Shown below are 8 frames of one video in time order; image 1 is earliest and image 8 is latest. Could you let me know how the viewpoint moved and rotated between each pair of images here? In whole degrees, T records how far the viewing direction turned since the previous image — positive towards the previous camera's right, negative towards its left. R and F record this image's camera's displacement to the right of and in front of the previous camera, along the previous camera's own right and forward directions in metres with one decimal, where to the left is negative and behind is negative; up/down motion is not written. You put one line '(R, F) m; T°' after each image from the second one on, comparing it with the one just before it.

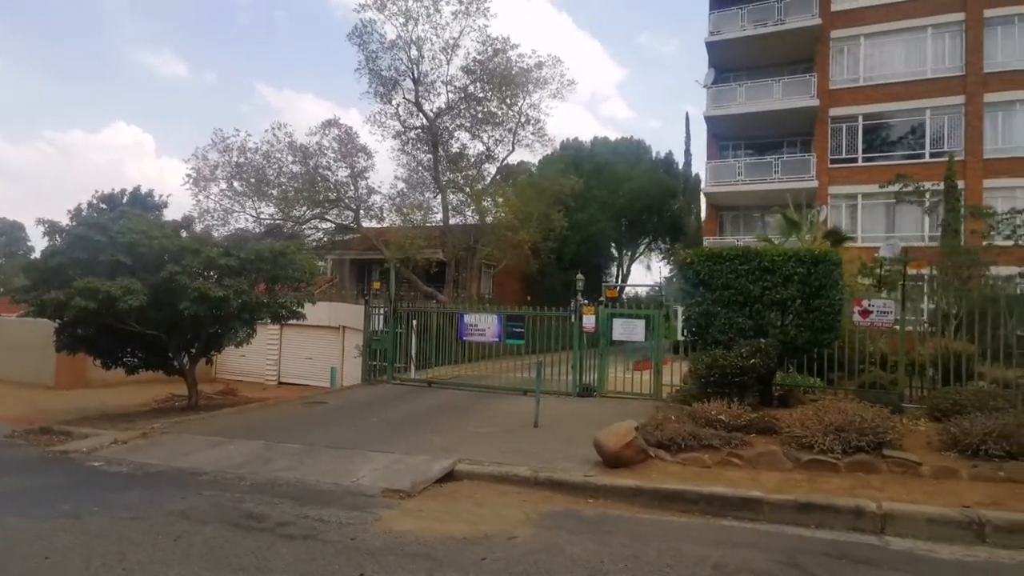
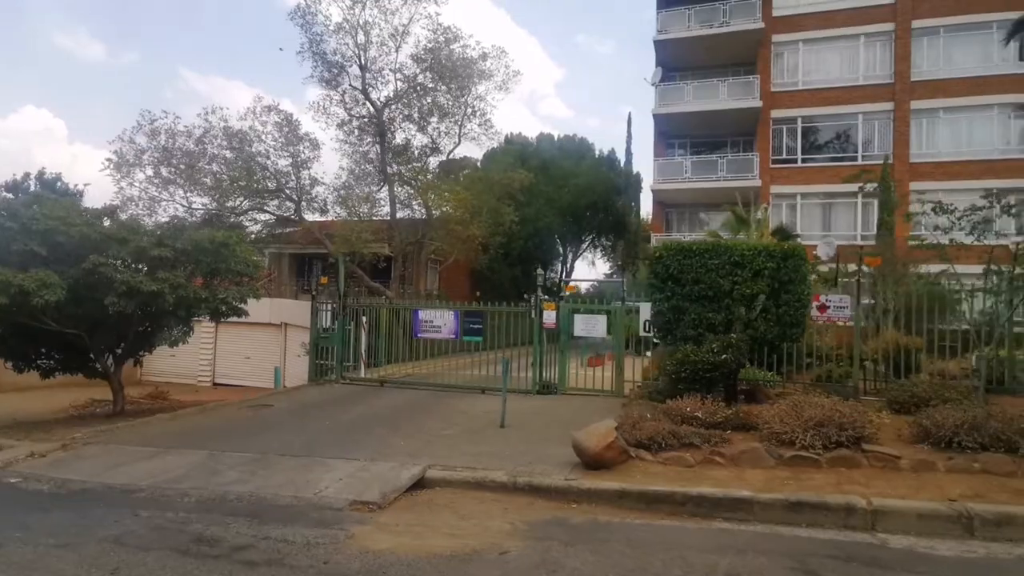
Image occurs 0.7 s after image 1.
(-0.6, +0.7) m; +5°
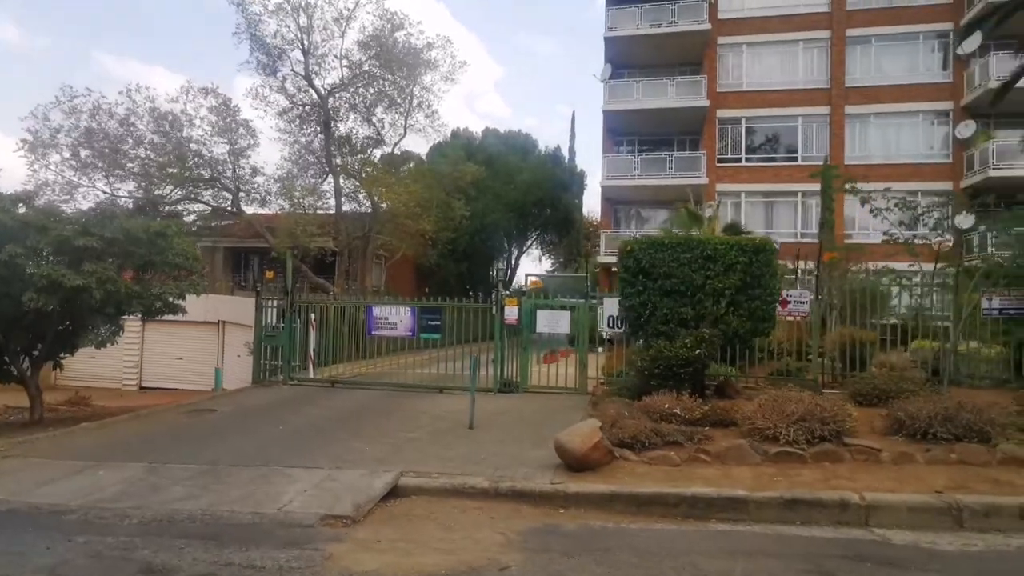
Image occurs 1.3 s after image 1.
(-0.6, +0.7) m; +5°
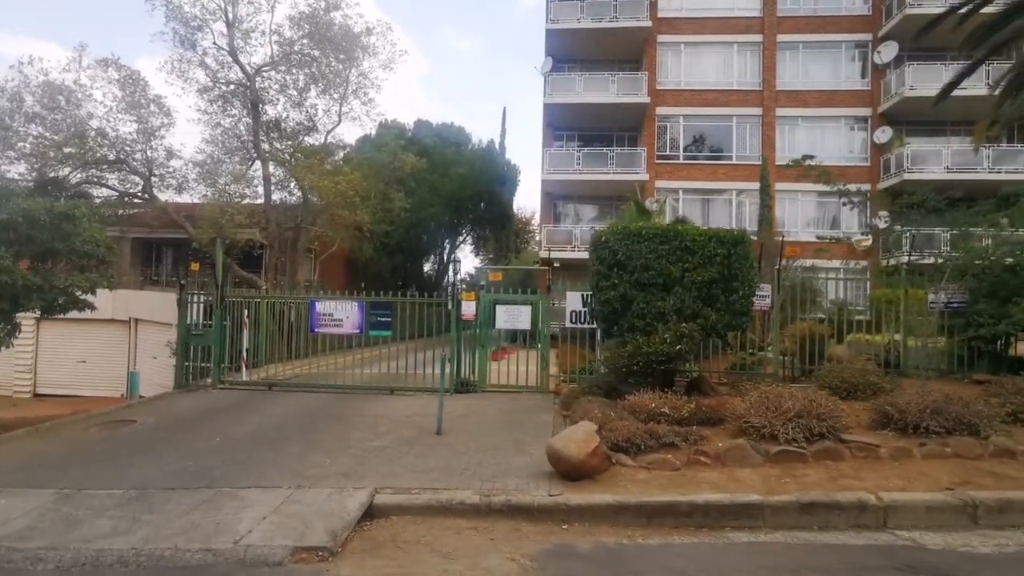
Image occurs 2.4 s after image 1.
(-0.7, +1.1) m; +7°
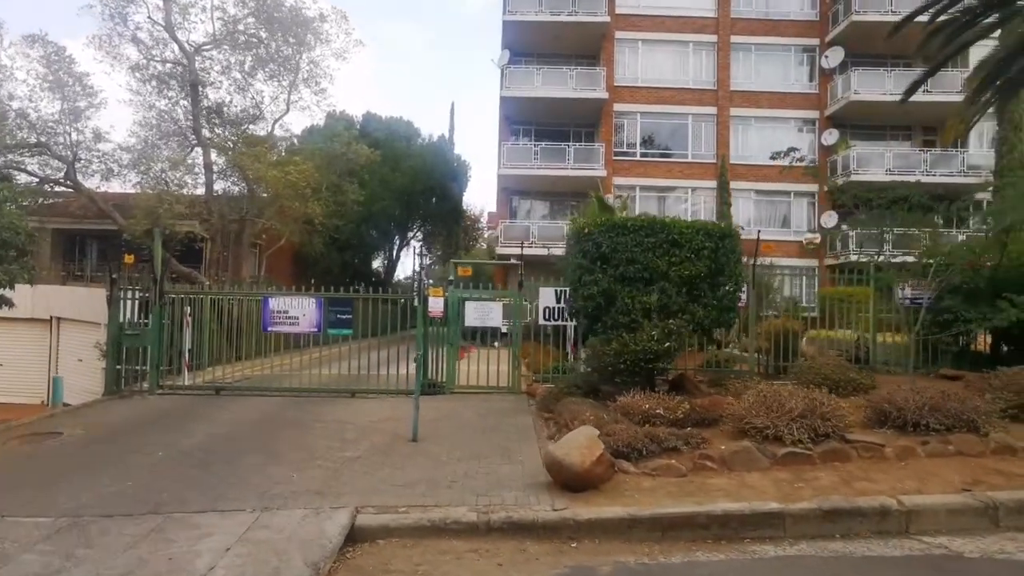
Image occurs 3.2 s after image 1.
(-0.5, +0.9) m; +5°
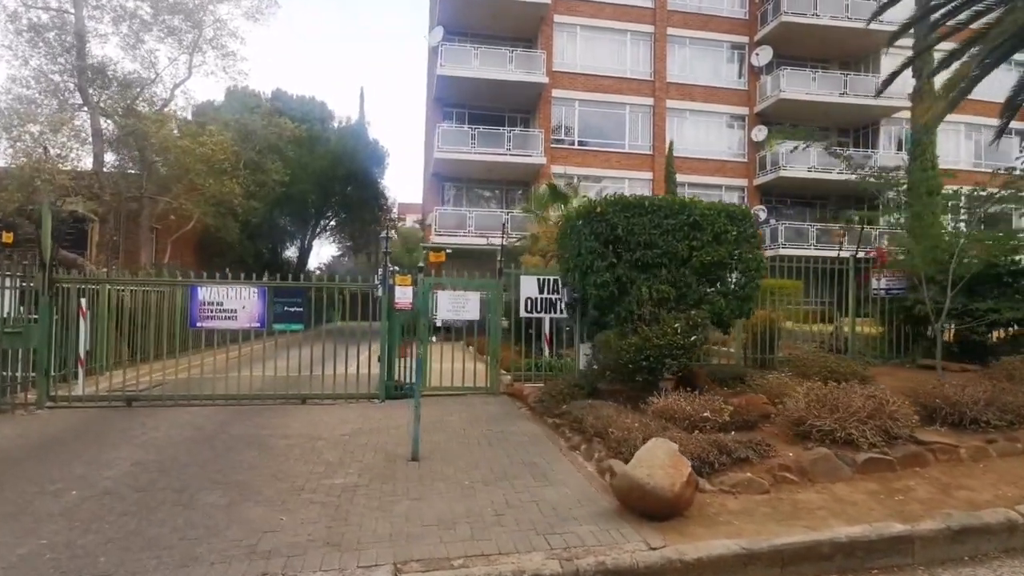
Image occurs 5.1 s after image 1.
(-1.2, +1.8) m; +8°
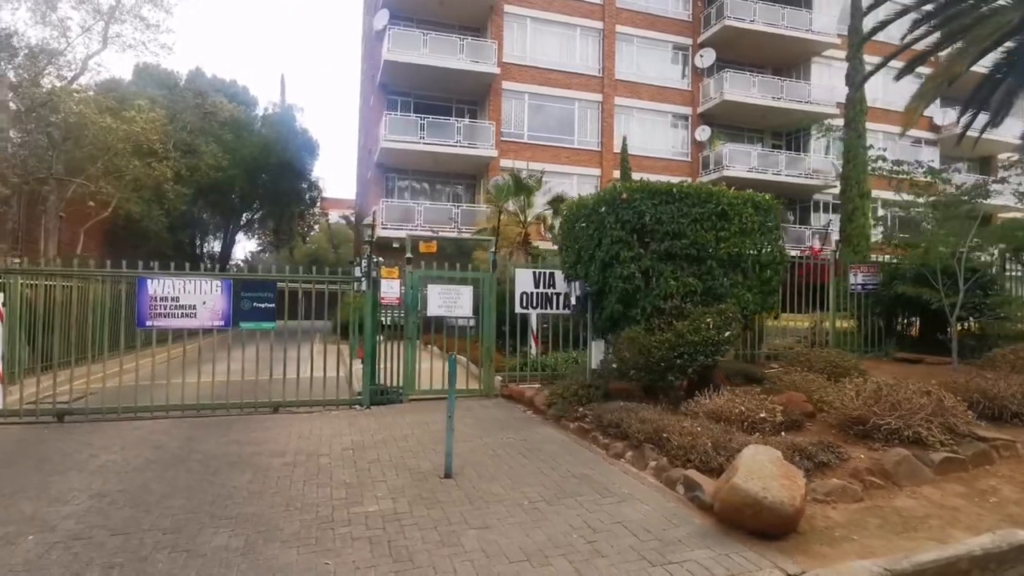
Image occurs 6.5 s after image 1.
(-1.0, +1.1) m; +7°
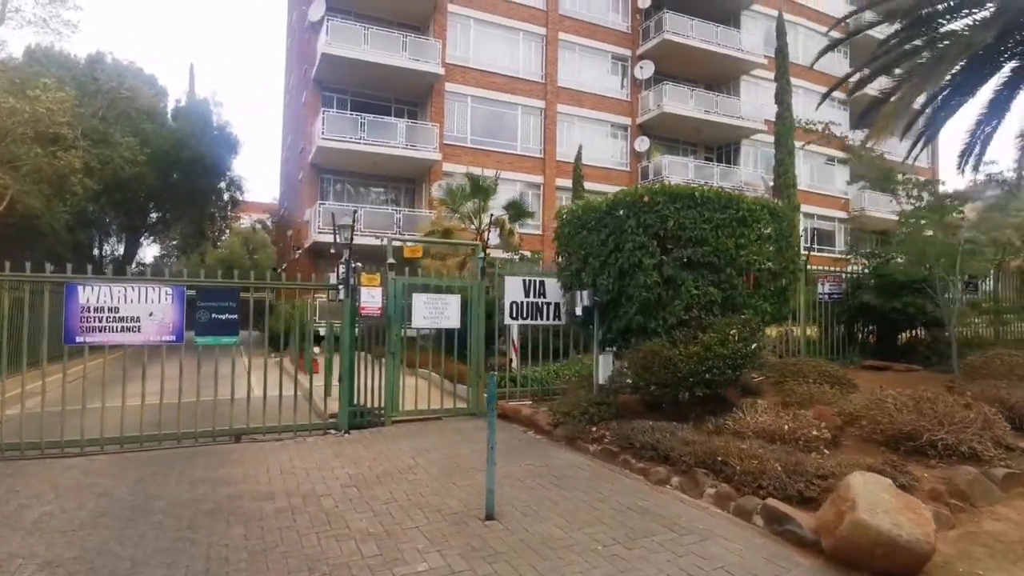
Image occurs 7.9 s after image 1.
(-0.8, +0.9) m; +7°
